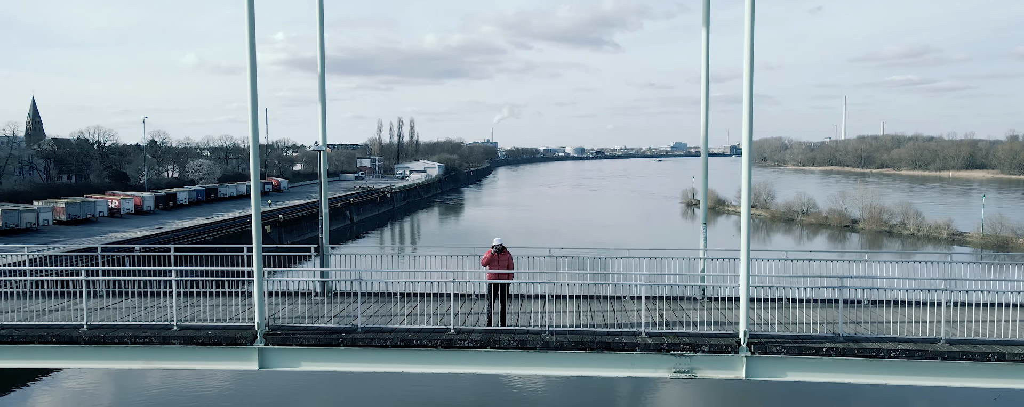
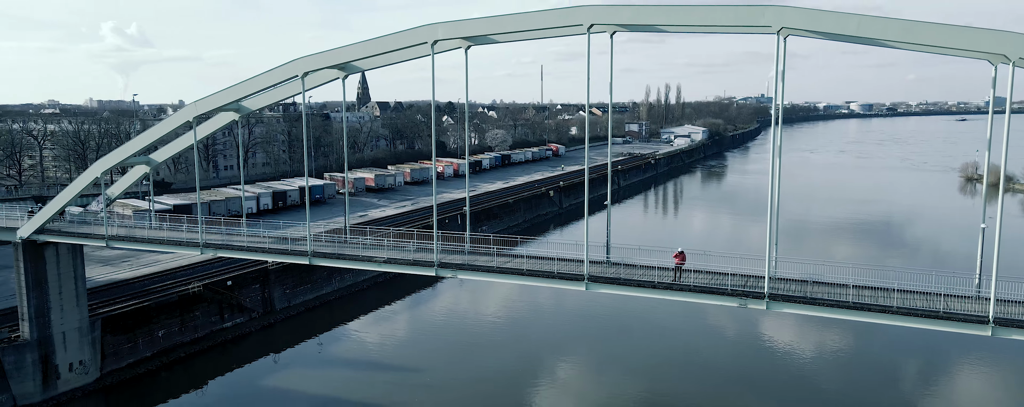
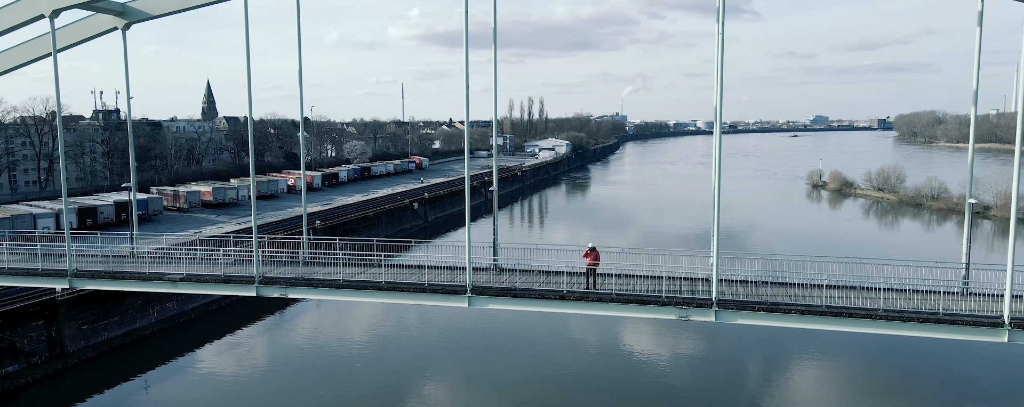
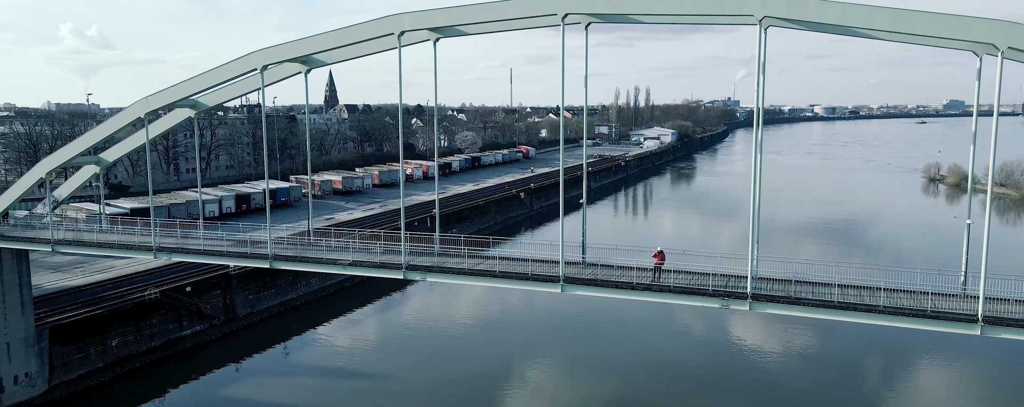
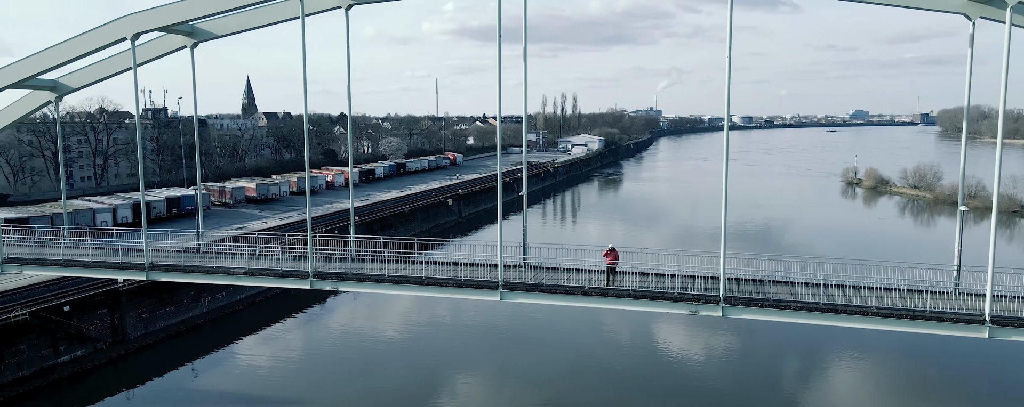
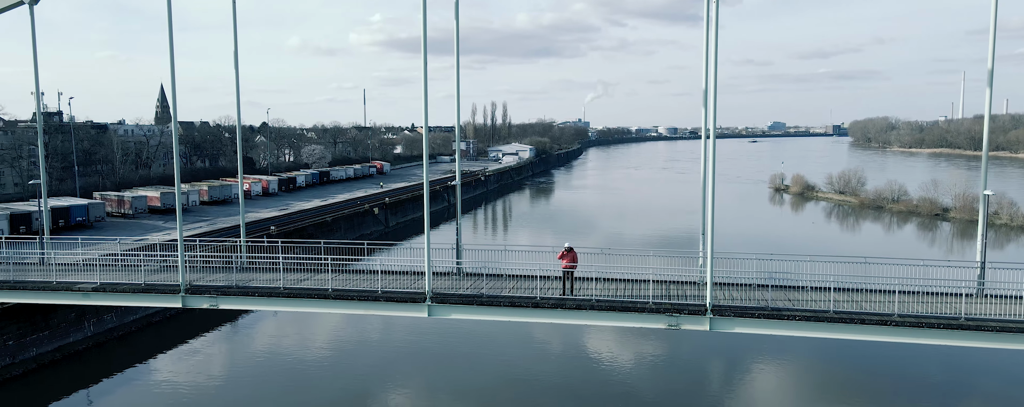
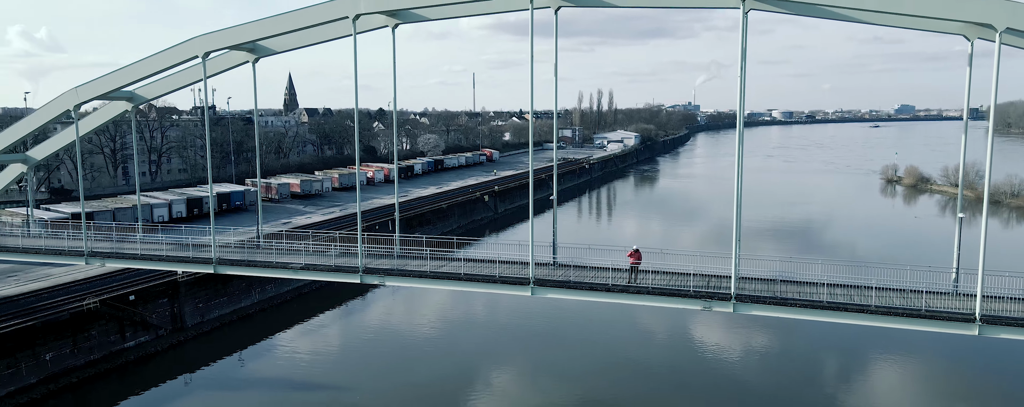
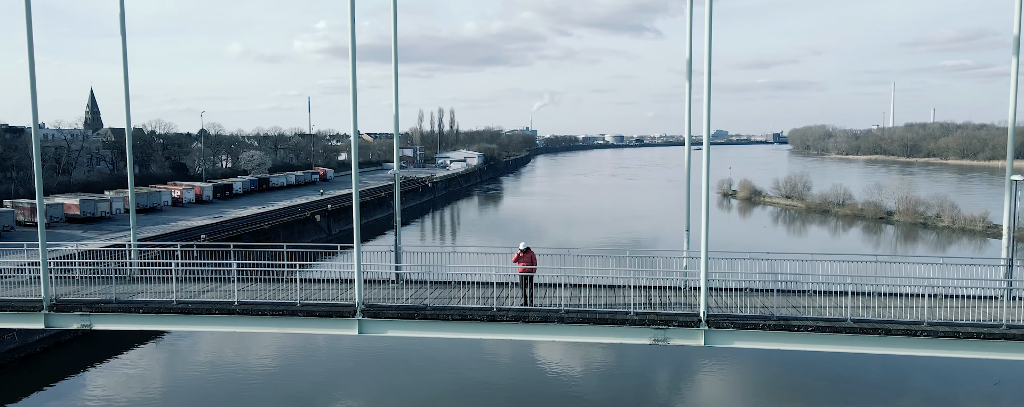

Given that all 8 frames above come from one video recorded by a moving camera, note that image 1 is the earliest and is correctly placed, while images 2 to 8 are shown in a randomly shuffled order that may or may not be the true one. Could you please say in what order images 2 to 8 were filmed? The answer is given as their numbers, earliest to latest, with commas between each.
8, 6, 3, 5, 7, 4, 2
